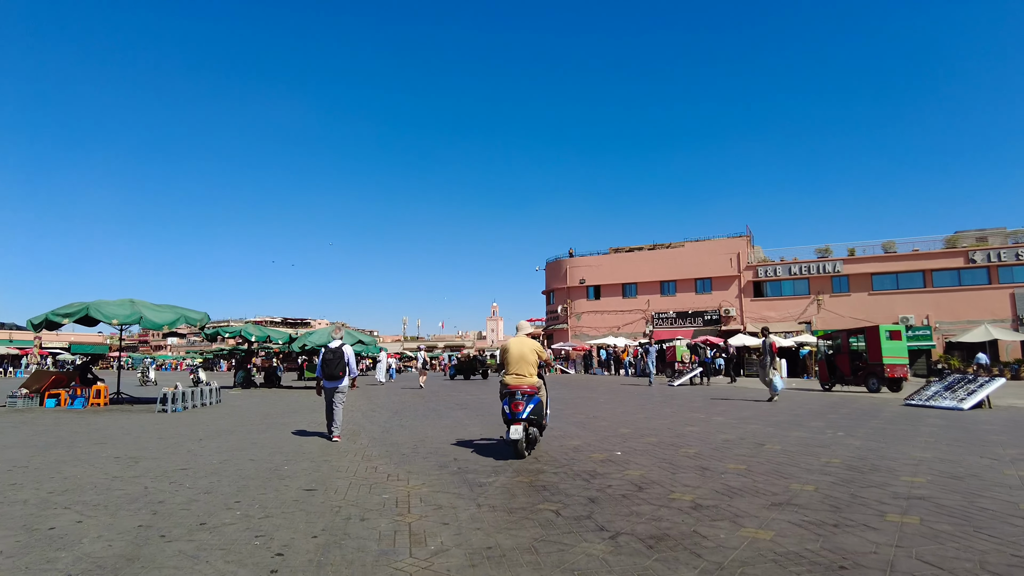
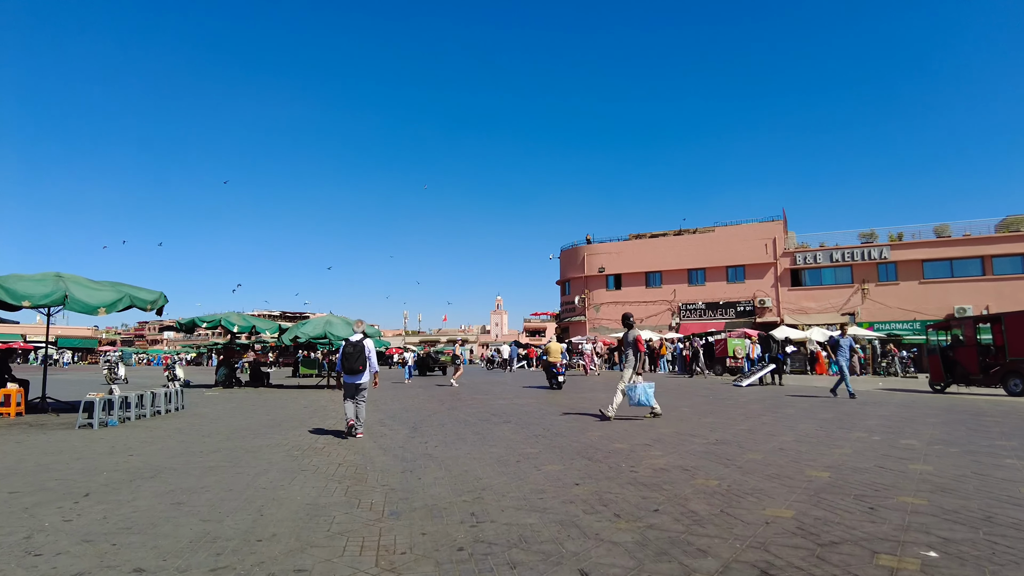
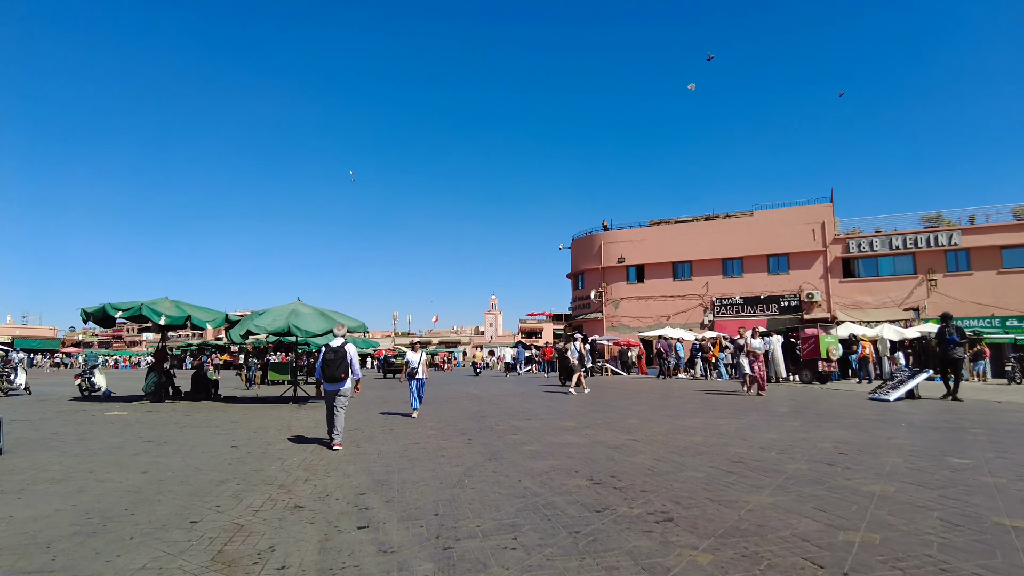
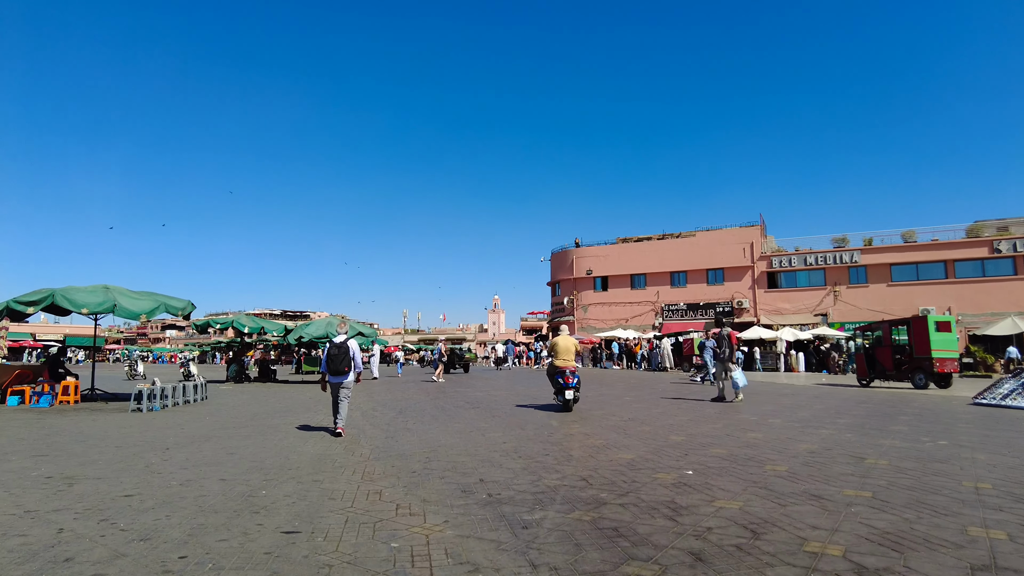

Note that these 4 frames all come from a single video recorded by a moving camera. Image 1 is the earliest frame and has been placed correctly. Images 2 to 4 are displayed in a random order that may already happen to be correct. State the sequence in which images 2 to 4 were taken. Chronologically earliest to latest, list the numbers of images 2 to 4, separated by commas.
4, 2, 3
